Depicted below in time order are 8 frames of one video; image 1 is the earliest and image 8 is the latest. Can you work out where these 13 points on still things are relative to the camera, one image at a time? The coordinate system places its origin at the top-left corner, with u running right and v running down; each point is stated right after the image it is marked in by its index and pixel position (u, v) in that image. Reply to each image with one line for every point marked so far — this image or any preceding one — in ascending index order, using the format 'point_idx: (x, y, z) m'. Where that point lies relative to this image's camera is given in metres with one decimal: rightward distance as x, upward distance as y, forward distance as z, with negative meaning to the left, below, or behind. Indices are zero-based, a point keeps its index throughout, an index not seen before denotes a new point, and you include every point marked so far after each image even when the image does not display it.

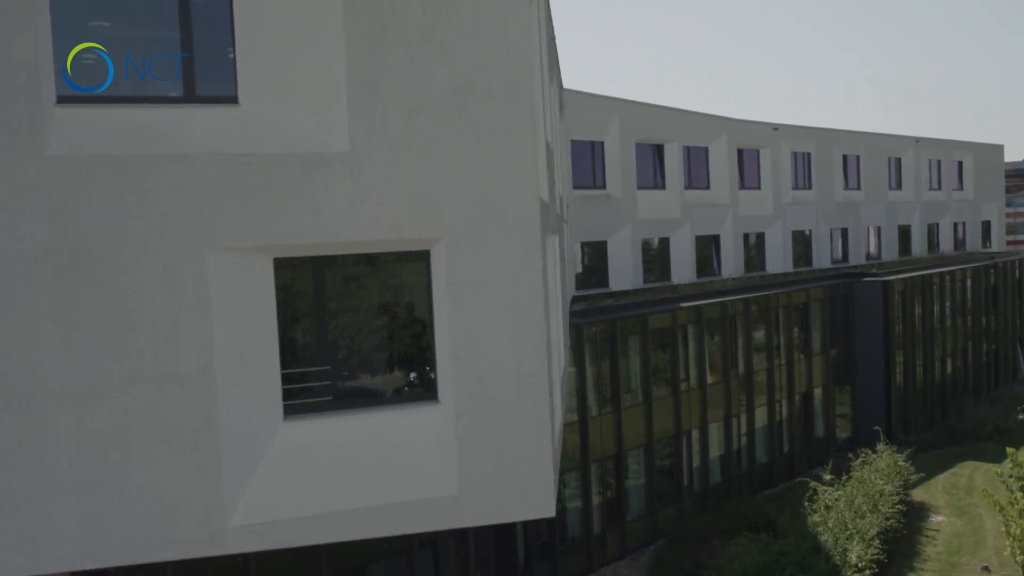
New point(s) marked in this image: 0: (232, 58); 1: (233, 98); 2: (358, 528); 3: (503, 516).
0: (-2.1, +1.8, +7.7) m
1: (-2.1, +1.5, +7.7) m
2: (-1.2, -1.9, +8.1) m
3: (-0.1, -1.9, +8.4) m
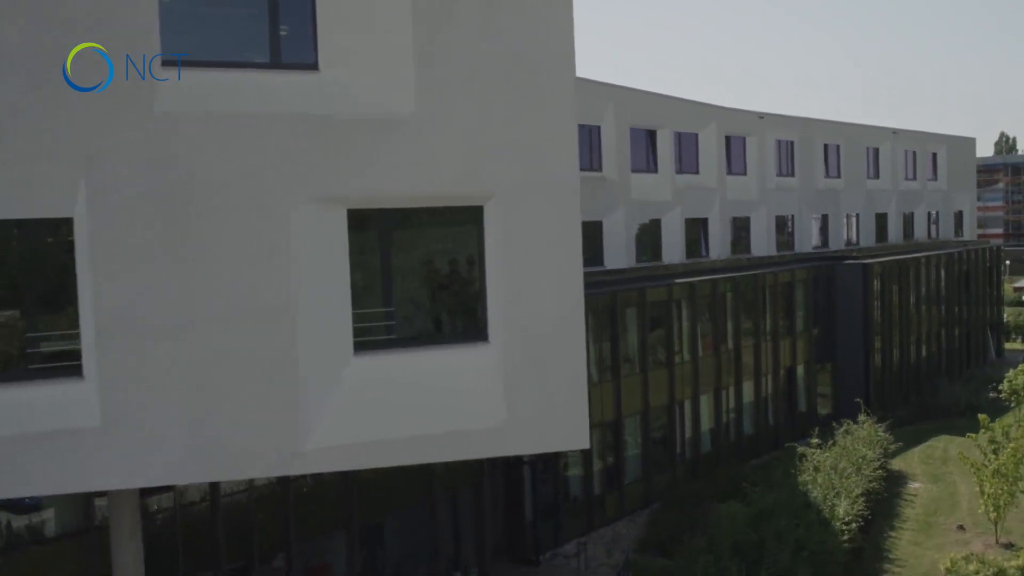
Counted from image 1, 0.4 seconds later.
0: (-1.7, +2.2, +8.6) m
1: (-1.7, +1.9, +8.6) m
2: (-0.9, -1.5, +9.0) m
3: (+0.3, -1.4, +9.3) m
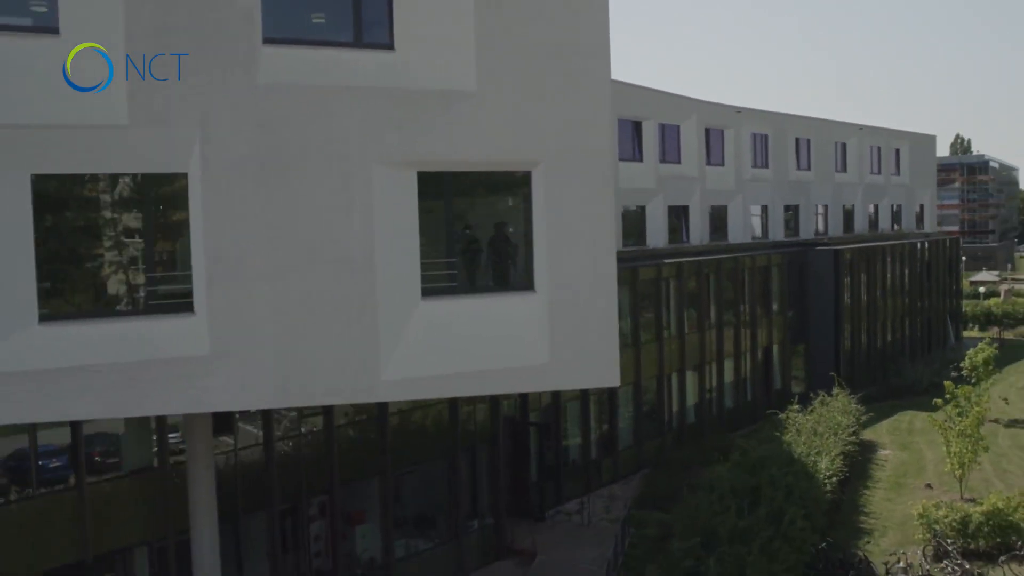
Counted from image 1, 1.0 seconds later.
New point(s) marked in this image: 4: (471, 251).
0: (-1.2, +2.7, +9.8) m
1: (-1.2, +2.4, +9.8) m
2: (-0.4, -1.0, +10.3) m
3: (+0.8, -1.0, +10.6) m
4: (-0.4, +0.4, +10.2) m
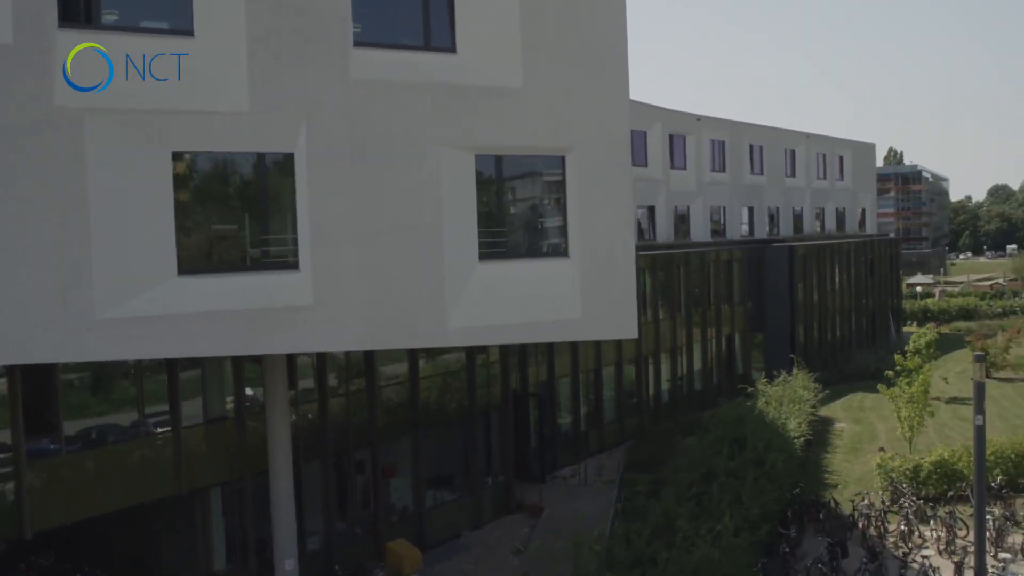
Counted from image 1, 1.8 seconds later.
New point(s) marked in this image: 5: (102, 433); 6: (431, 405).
0: (-0.7, +3.1, +11.7) m
1: (-0.7, +2.8, +11.7) m
2: (+0.1, -0.6, +12.2) m
3: (+1.2, -0.5, +12.6) m
4: (0.0, +0.8, +12.2) m
5: (-4.9, -1.6, +11.6) m
6: (-1.4, -2.0, +17.0) m
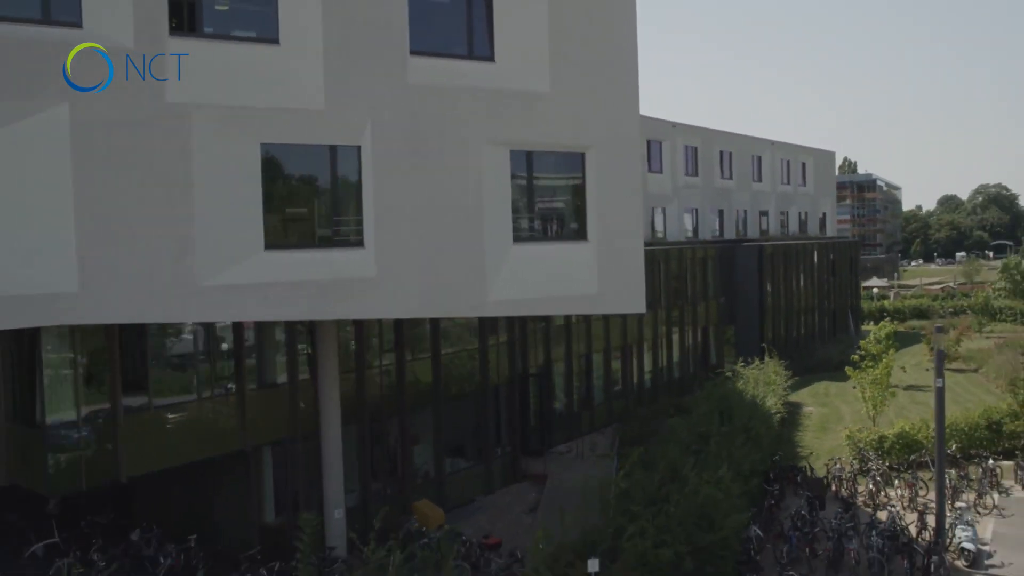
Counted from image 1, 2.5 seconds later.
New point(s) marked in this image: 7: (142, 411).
0: (-0.3, +3.4, +13.5) m
1: (-0.3, +3.1, +13.5) m
2: (+0.5, -0.3, +14.0) m
3: (+1.6, -0.2, +14.4) m
4: (+0.4, +1.1, +13.9) m
5: (-4.5, -1.3, +13.1) m
6: (-1.2, -1.8, +18.7) m
7: (-4.8, -1.6, +12.7) m
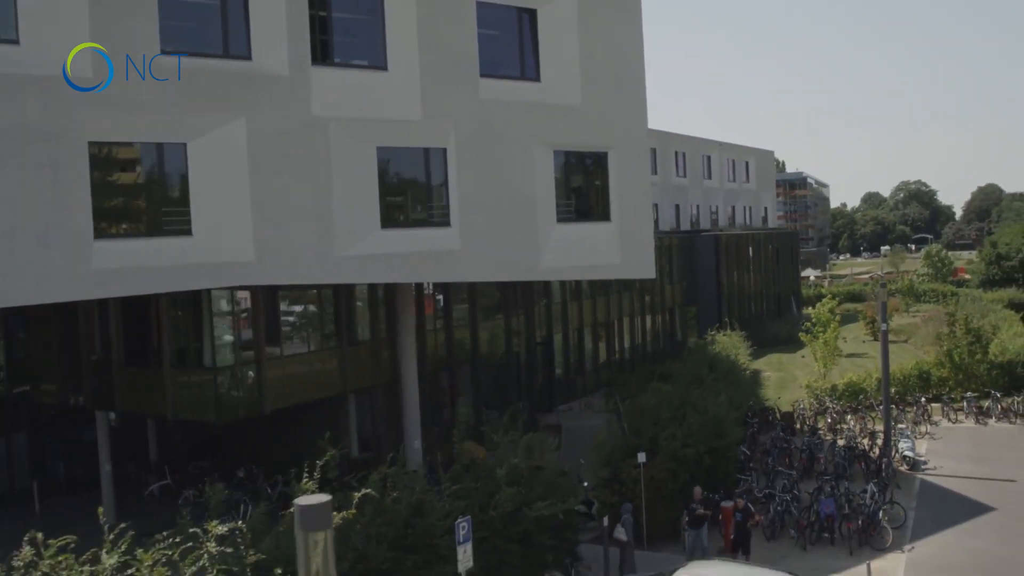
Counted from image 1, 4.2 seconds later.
0: (+0.4, +4.0, +17.2) m
1: (+0.4, +3.6, +17.2) m
2: (+1.3, +0.2, +17.7) m
3: (+2.4, +0.3, +18.3) m
4: (+1.2, +1.6, +17.7) m
5: (-3.7, -0.9, +16.6) m
6: (-0.7, -1.3, +22.4) m
7: (-3.9, -1.2, +16.1) m
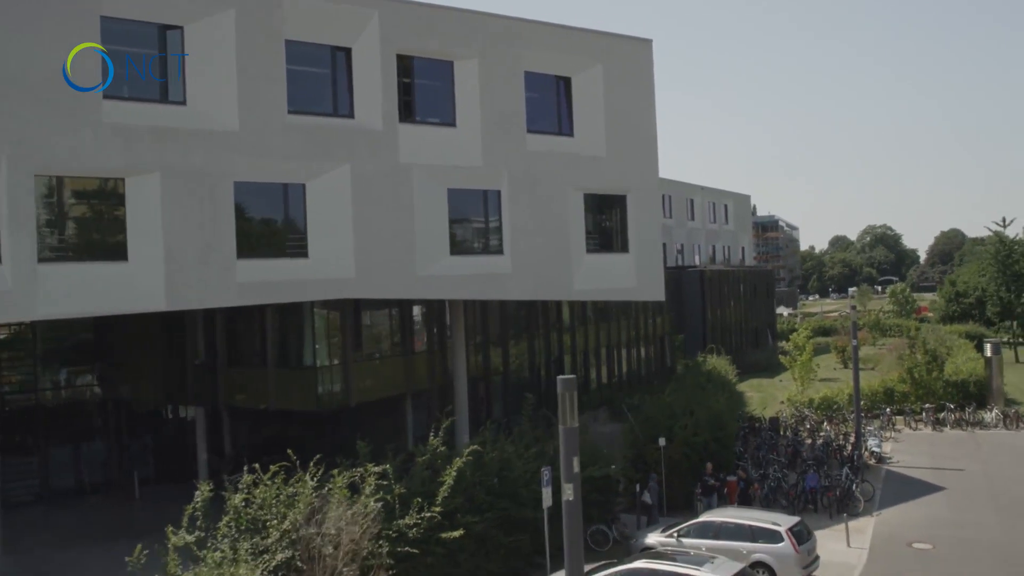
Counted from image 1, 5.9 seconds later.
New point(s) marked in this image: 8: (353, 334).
0: (+1.2, +3.6, +20.9) m
1: (+1.2, +3.3, +20.9) m
2: (+2.0, -0.2, +21.3) m
3: (+3.1, -0.1, +21.9) m
4: (+2.0, +1.2, +21.3) m
5: (-2.9, -1.2, +19.9) m
6: (-0.1, -1.9, +25.8) m
7: (-3.1, -1.5, +19.5) m
8: (-3.1, -0.9, +19.3) m
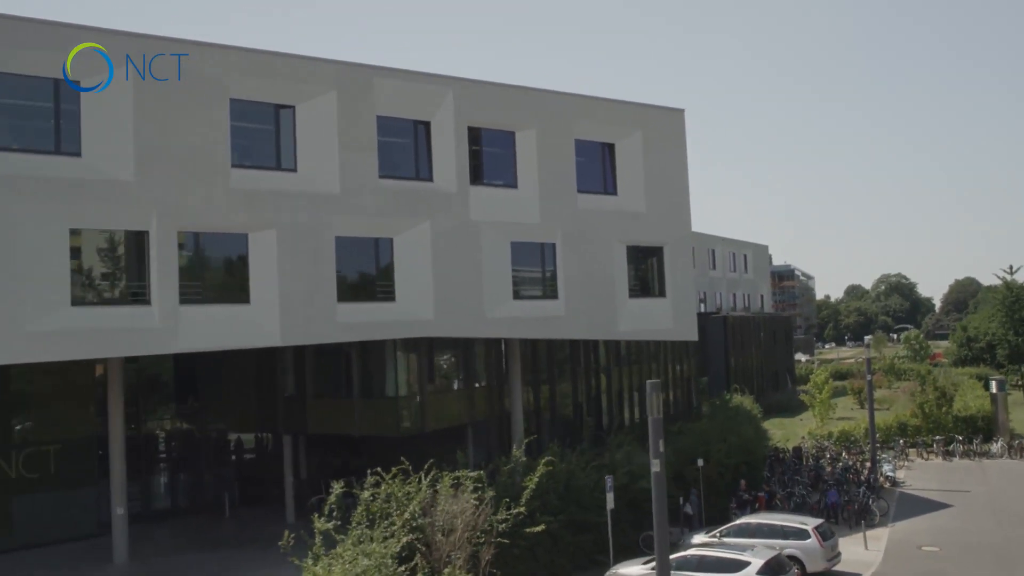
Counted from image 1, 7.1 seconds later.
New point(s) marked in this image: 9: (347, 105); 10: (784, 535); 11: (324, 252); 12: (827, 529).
0: (+2.5, +2.6, +23.8) m
1: (+2.5, +2.3, +23.8) m
2: (+3.3, -1.2, +24.0) m
3: (+4.4, -1.2, +24.5) m
4: (+3.2, +0.2, +24.1) m
5: (-1.6, -2.2, +22.6) m
6: (+1.2, -3.1, +28.4) m
7: (-1.9, -2.4, +22.2) m
8: (-1.9, -1.8, +22.0) m
9: (-3.3, +3.6, +19.5) m
10: (+4.5, -4.1, +16.4) m
11: (-3.6, +0.7, +19.1) m
12: (+5.3, -4.0, +16.5) m
